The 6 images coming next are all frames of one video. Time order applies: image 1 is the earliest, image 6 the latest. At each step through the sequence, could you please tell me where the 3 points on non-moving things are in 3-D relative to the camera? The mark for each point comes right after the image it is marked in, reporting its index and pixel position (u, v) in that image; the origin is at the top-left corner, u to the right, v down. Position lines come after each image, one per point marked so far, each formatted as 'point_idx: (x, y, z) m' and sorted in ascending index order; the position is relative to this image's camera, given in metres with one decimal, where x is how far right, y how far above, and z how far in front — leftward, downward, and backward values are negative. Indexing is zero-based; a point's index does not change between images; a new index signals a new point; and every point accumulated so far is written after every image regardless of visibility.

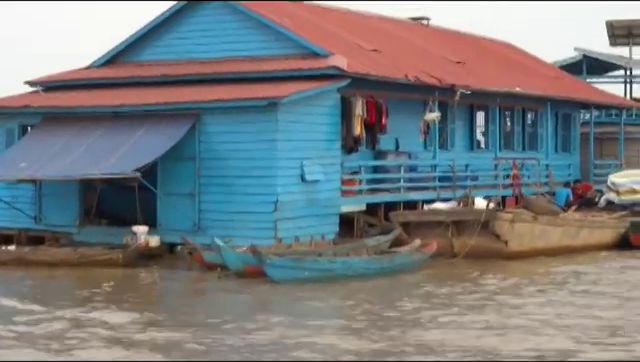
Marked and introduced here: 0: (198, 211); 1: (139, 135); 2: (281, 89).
0: (-1.5, -0.4, +18.2) m
1: (-2.3, +0.6, +18.1) m
2: (-0.5, +1.1, +17.8) m
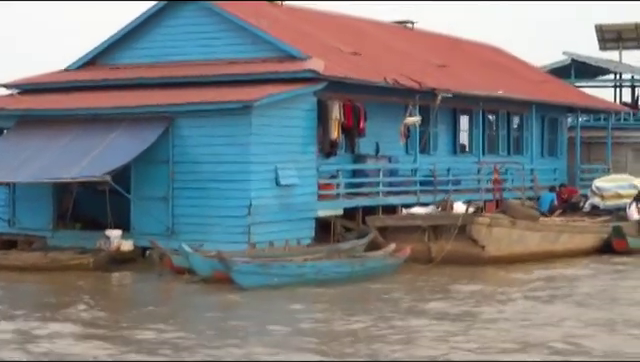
0: (-1.8, -0.4, +18.0) m
1: (-2.6, +0.5, +17.9) m
2: (-0.8, +1.1, +17.6) m
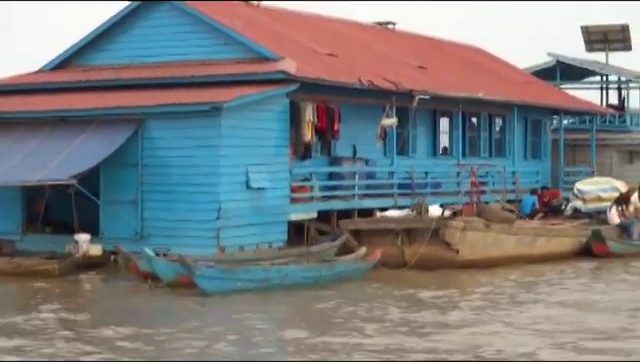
0: (-2.2, -0.5, +17.7) m
1: (-2.9, +0.5, +17.6) m
2: (-1.1, +1.0, +17.3) m
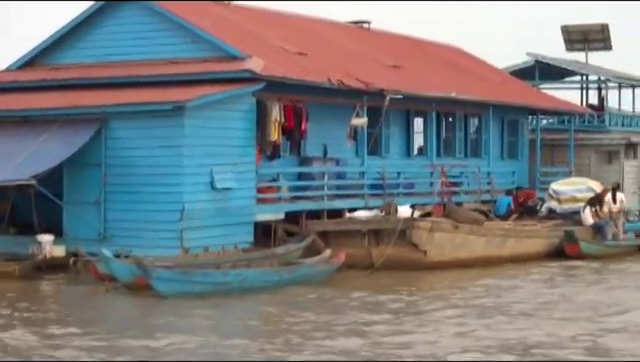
0: (-2.6, -0.5, +17.5) m
1: (-3.3, +0.5, +17.4) m
2: (-1.5, +1.0, +17.1) m
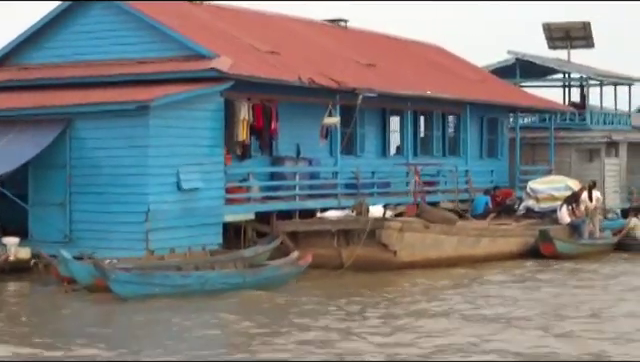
0: (-3.0, -0.5, +17.3) m
1: (-3.7, +0.5, +17.1) m
2: (-1.9, +1.0, +16.8) m
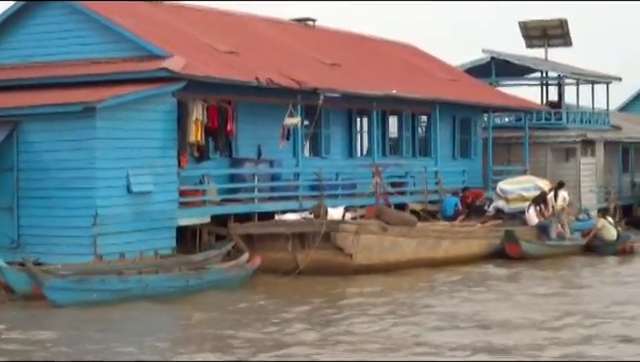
0: (-3.5, -0.5, +16.9) m
1: (-4.2, +0.4, +16.8) m
2: (-2.5, +1.0, +16.4) m
